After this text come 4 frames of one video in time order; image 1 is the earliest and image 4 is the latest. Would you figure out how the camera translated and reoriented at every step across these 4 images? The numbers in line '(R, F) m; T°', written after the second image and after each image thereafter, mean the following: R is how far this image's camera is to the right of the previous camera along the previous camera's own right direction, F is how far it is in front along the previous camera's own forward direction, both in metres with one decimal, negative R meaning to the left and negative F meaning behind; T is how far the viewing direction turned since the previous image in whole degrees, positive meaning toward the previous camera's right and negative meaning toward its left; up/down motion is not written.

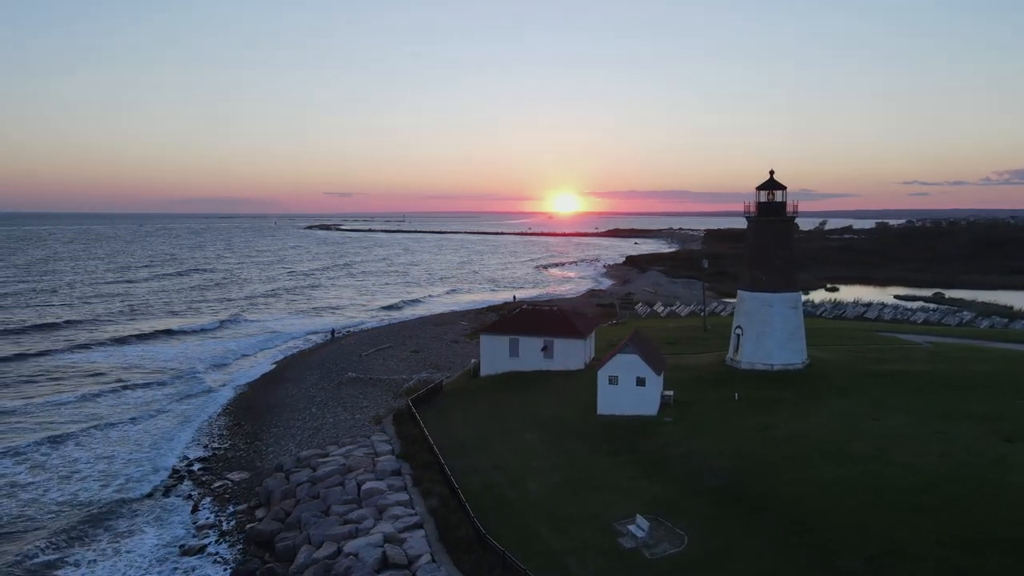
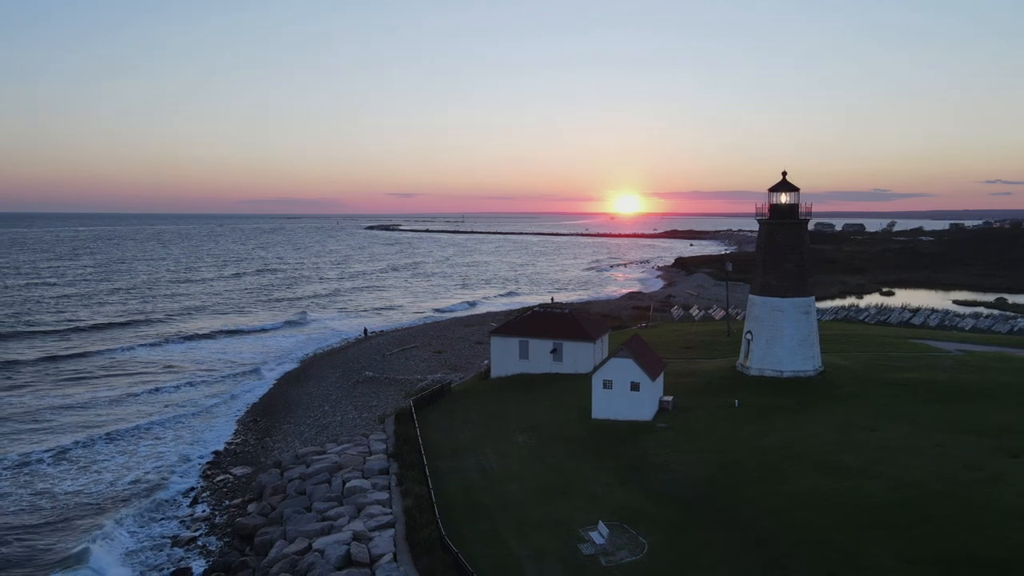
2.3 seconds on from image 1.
(+1.8, 0.0) m; -4°
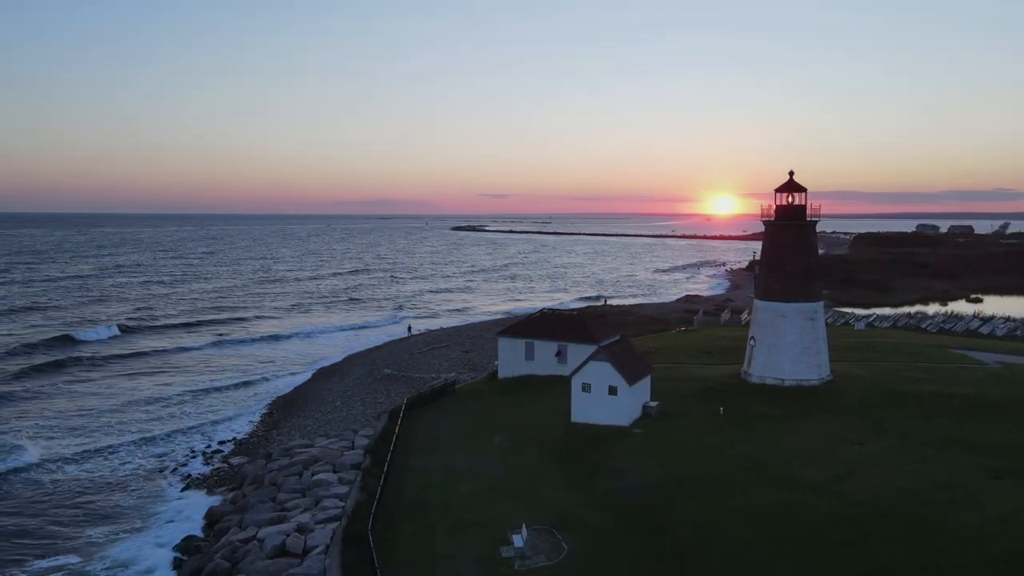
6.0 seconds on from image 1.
(+2.9, +0.1) m; -6°
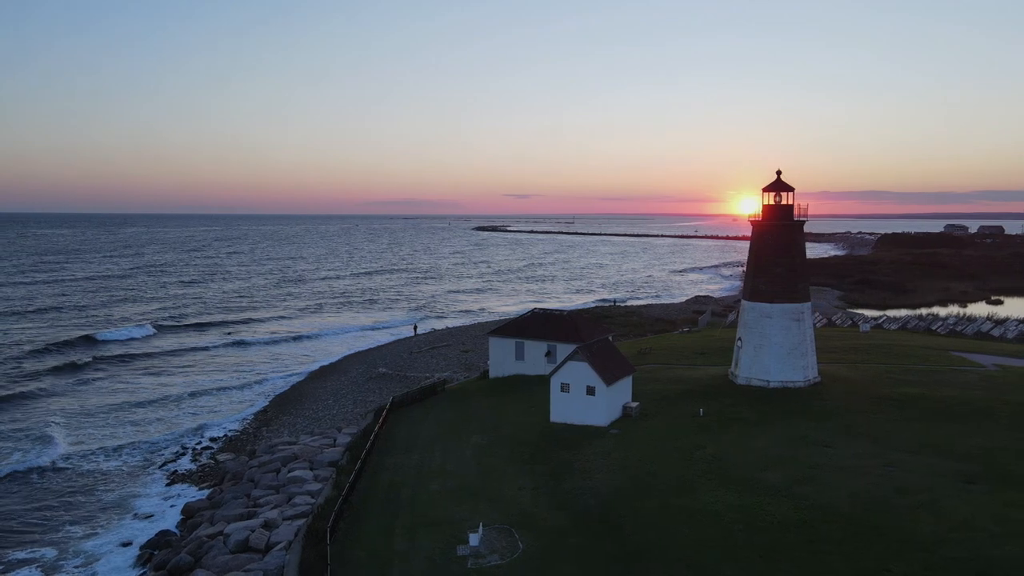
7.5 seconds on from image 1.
(+1.2, 0.0) m; -1°
